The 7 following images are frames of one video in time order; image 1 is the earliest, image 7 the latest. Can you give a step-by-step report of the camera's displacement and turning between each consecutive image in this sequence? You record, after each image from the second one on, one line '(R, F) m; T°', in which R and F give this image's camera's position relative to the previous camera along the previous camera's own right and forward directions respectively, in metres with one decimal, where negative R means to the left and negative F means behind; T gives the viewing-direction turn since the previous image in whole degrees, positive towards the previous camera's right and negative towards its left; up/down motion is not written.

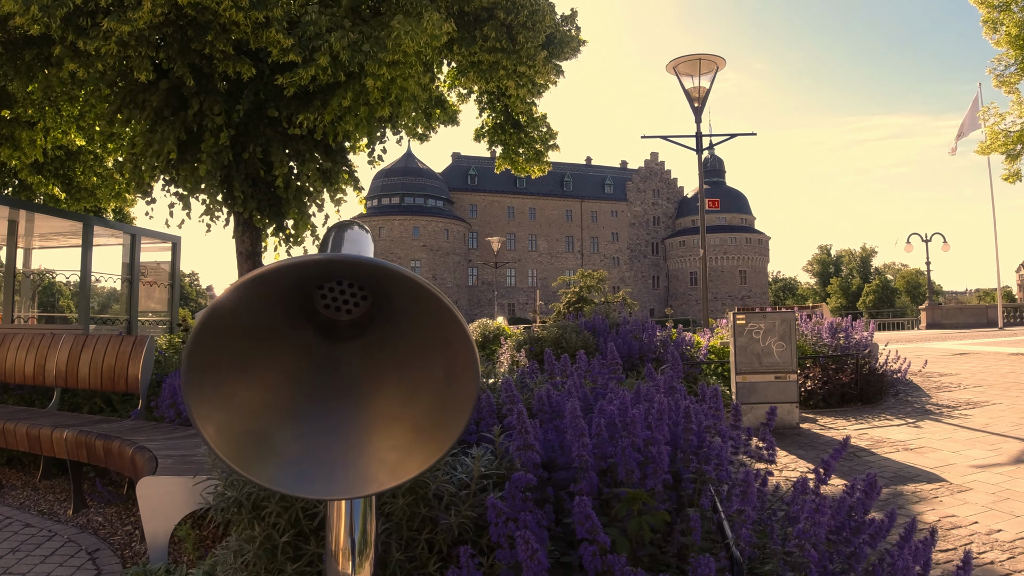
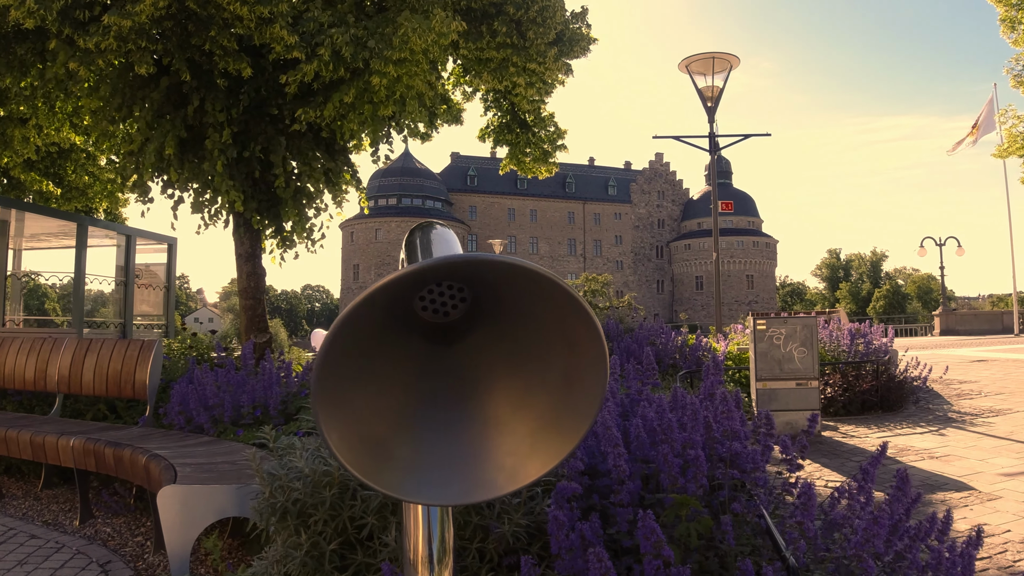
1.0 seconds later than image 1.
(-0.3, +0.1) m; +2°
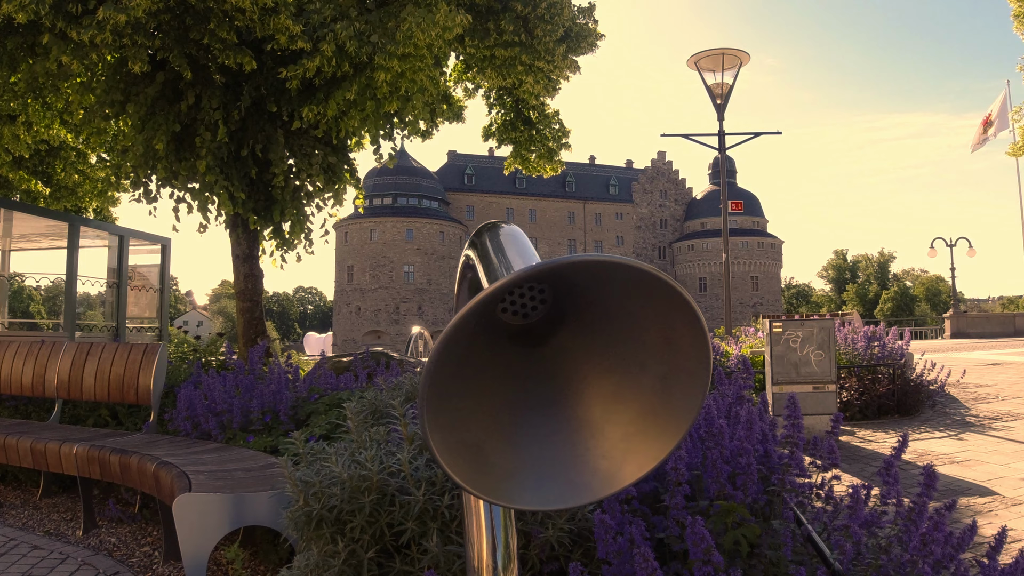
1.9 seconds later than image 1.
(-0.3, +0.1) m; +2°
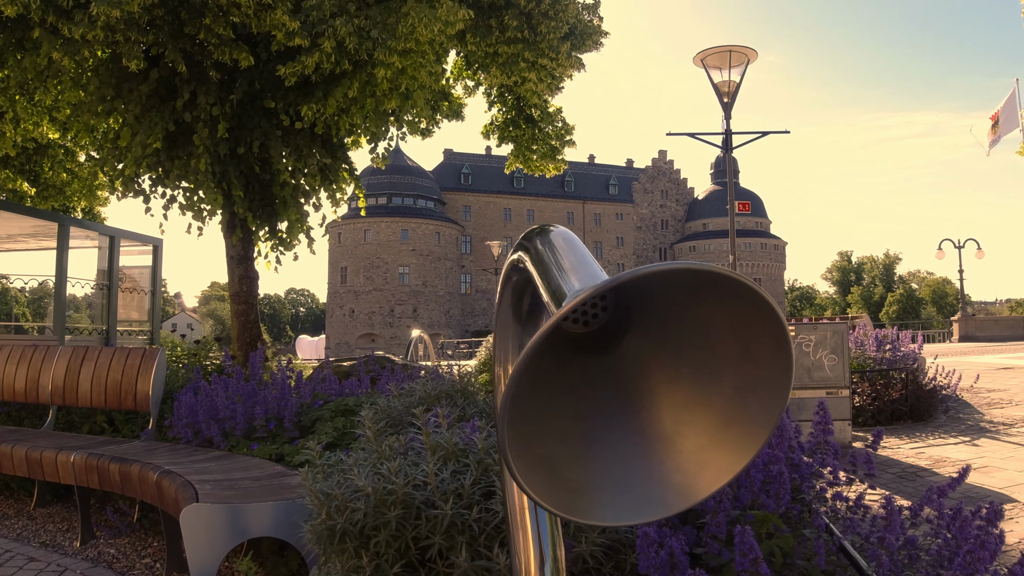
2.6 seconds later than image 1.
(-0.2, +0.1) m; +1°
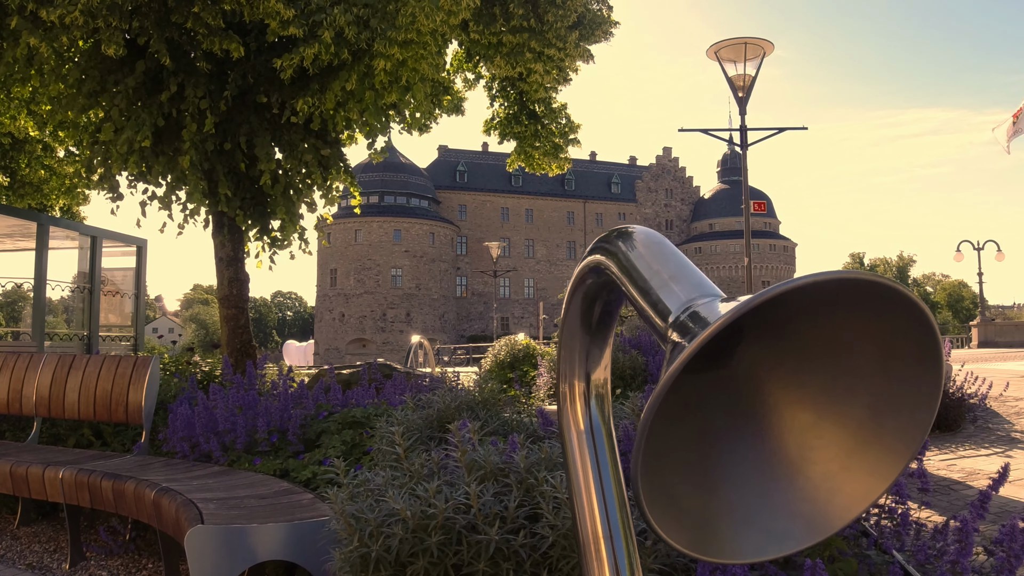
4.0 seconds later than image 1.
(-0.3, +0.2) m; +2°
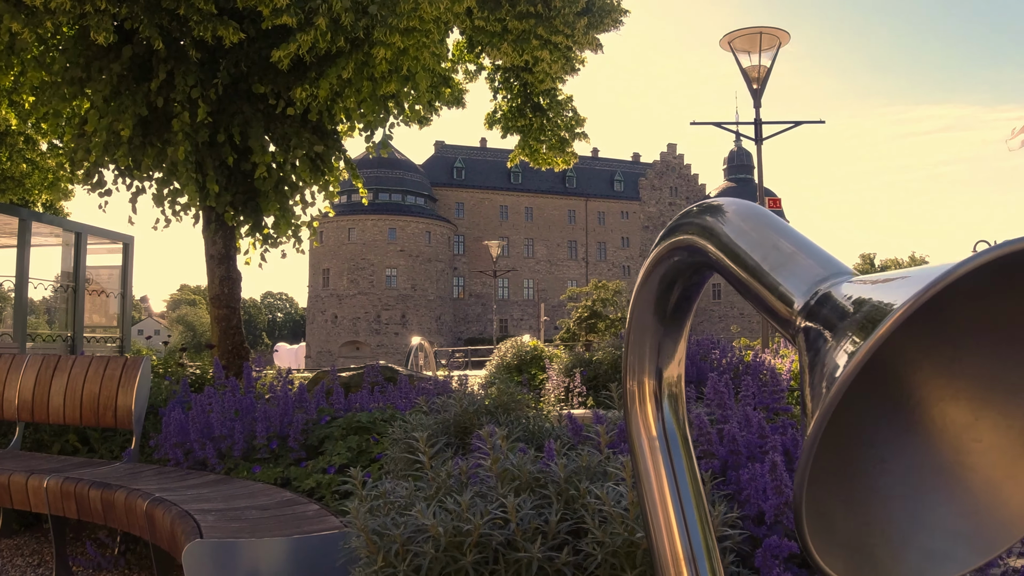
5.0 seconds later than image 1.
(-0.2, +0.2) m; +1°
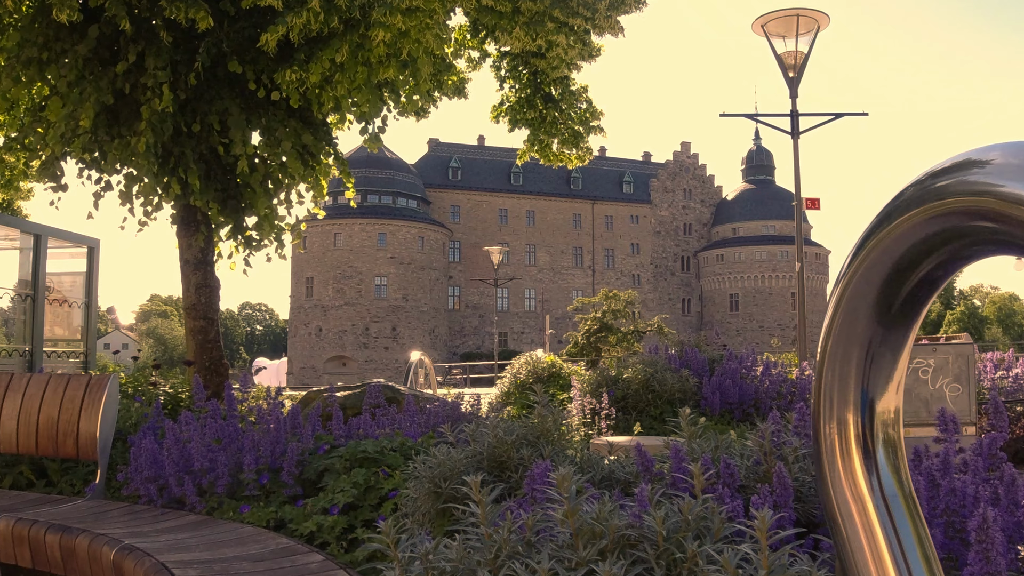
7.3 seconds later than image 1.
(-0.3, +0.5) m; +2°
